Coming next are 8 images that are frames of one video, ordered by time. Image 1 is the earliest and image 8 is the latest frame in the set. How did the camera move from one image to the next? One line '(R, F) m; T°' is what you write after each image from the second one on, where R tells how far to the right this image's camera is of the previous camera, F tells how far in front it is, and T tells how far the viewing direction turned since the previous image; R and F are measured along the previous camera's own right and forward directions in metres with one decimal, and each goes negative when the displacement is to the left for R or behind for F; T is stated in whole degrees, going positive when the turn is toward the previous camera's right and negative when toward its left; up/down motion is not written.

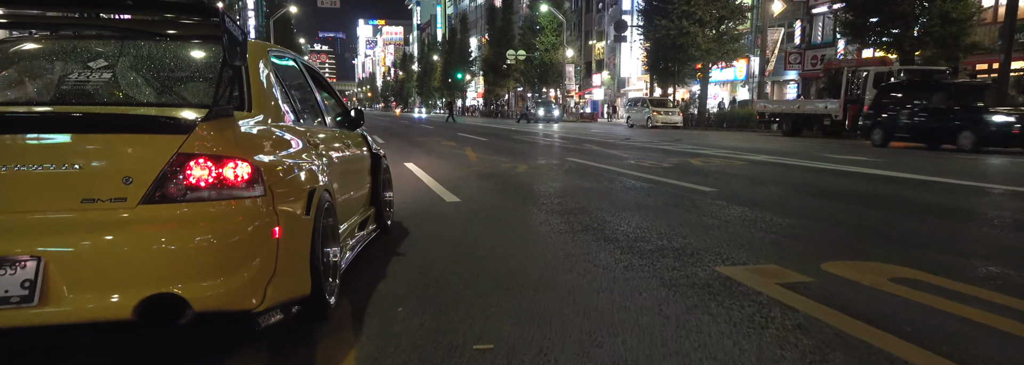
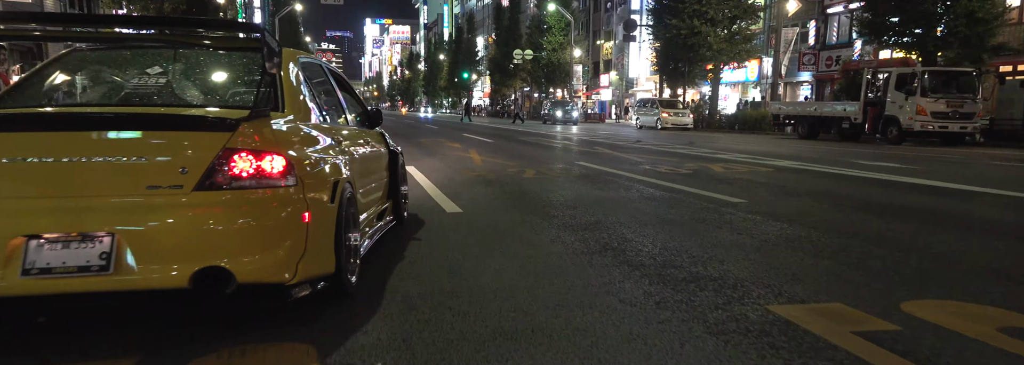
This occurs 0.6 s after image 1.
(0.0, +0.8) m; 0°
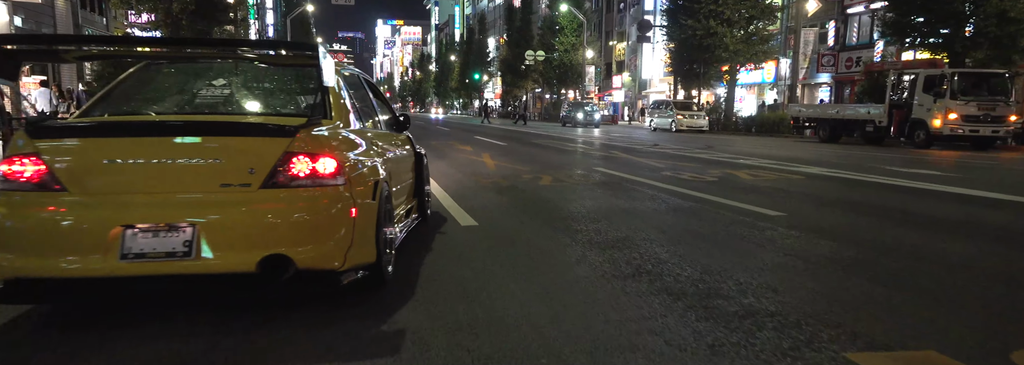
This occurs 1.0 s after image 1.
(-0.1, +0.6) m; -1°
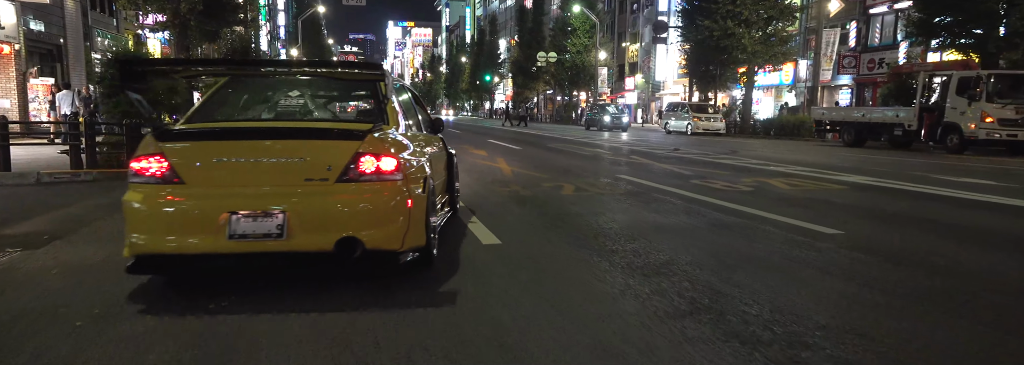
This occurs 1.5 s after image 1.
(-0.1, +0.7) m; -1°
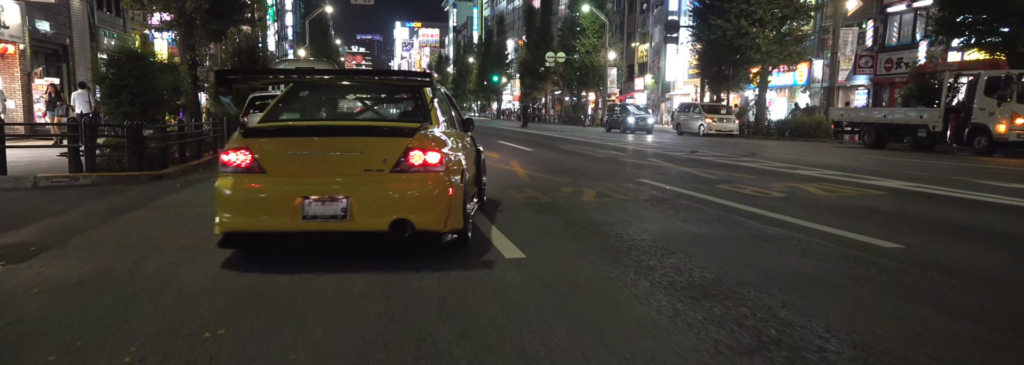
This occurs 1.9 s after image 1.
(-0.2, +0.5) m; -1°
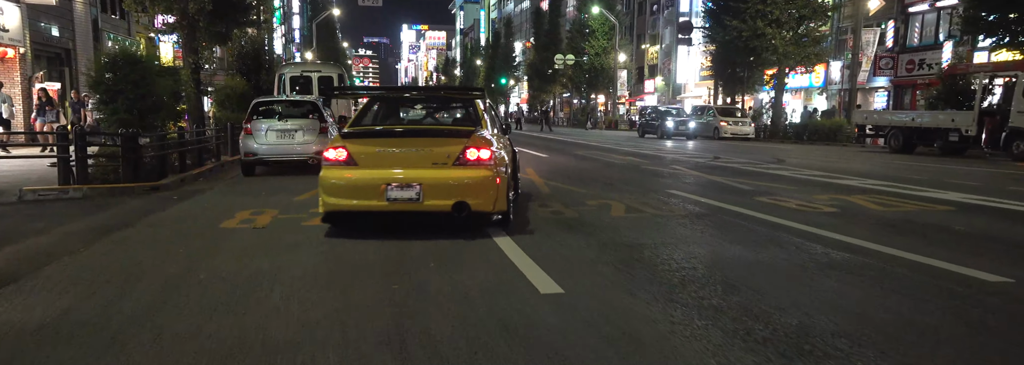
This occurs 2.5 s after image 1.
(-0.2, +0.8) m; -1°
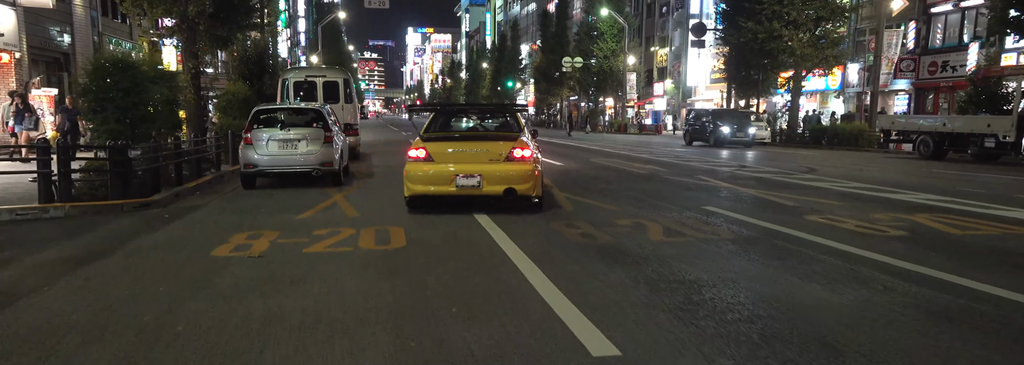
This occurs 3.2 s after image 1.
(-0.2, +0.9) m; 0°
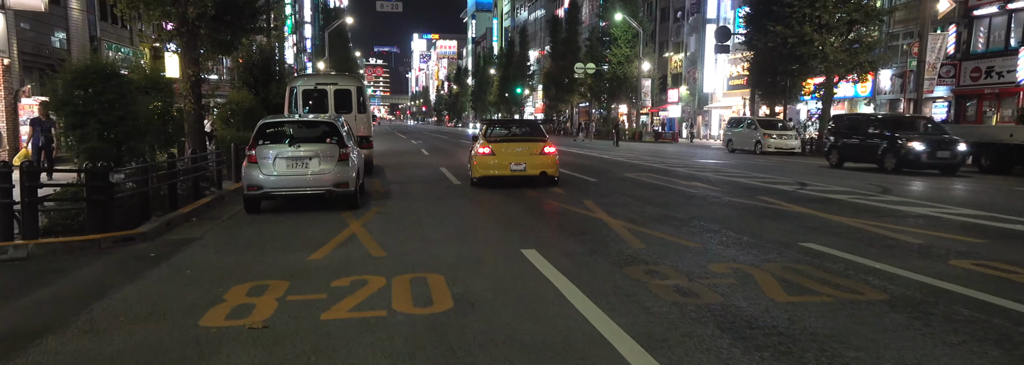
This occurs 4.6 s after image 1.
(-0.6, +1.8) m; 0°
